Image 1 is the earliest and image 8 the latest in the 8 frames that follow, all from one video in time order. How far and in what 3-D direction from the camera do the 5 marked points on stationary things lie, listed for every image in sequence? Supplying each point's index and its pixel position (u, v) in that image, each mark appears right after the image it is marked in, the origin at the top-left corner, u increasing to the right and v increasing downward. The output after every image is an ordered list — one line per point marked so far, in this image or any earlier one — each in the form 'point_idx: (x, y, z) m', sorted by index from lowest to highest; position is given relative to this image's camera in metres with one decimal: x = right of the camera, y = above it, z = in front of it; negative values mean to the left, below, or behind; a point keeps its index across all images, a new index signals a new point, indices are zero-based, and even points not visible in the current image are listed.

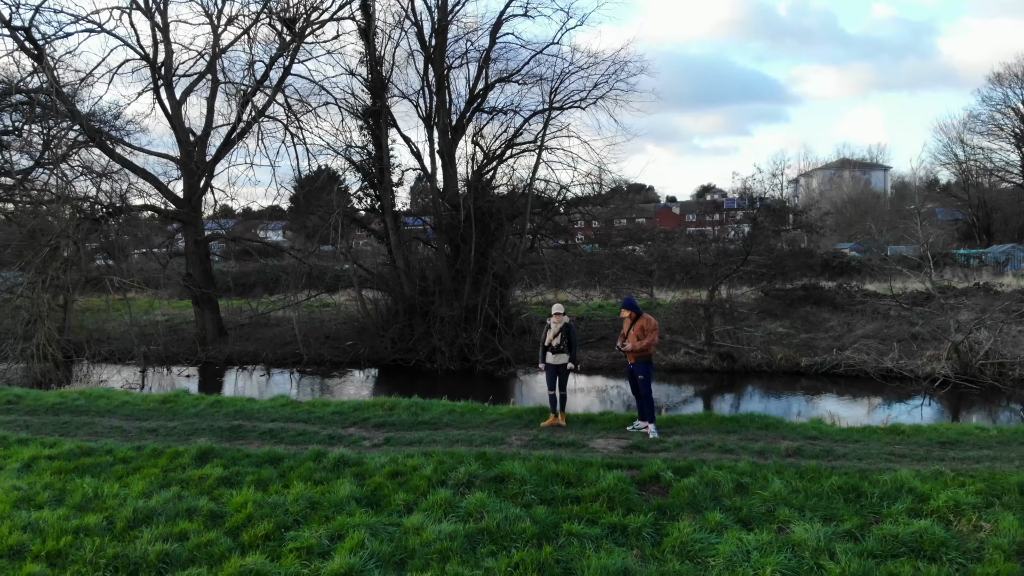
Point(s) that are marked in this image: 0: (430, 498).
0: (-0.7, -1.8, +5.0) m
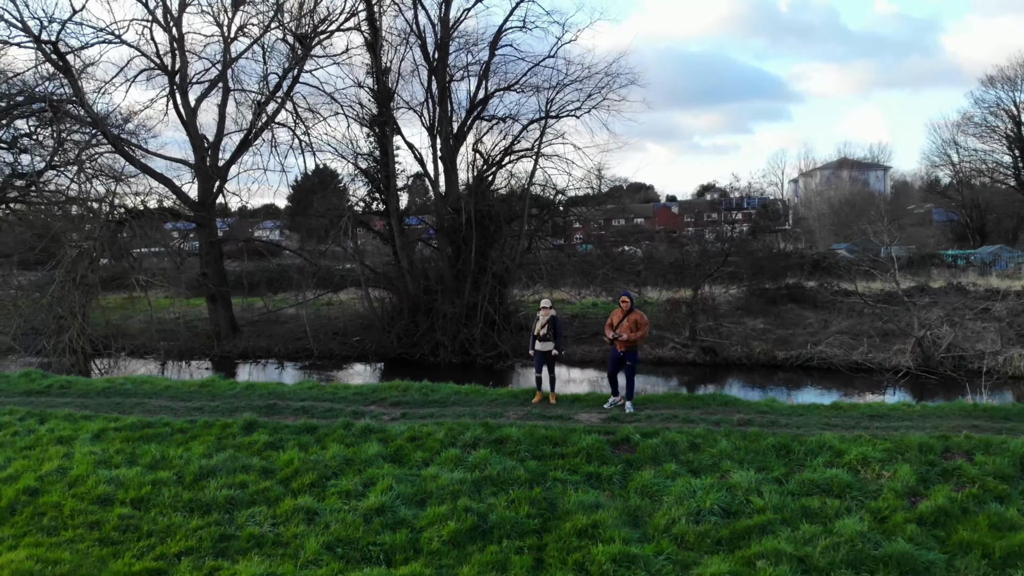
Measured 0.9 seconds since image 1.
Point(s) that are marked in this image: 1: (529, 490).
0: (-0.7, -1.7, +6.0) m
1: (+0.2, -1.8, +5.4) m
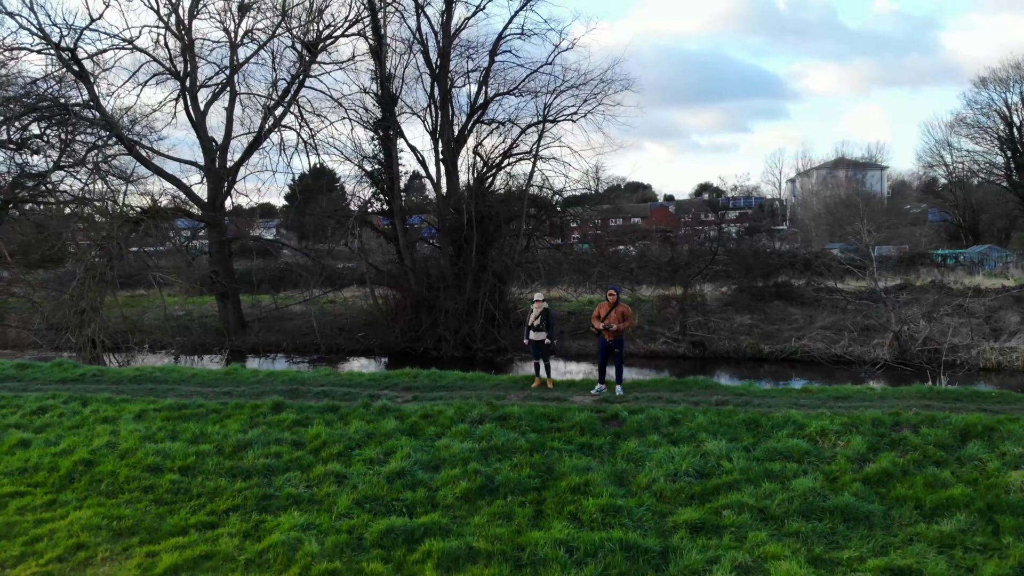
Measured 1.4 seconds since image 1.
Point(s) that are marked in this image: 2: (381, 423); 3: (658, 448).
0: (-0.7, -1.7, +6.8) m
1: (+0.2, -1.8, +6.2) m
2: (-1.6, -1.6, +7.1) m
3: (+1.6, -1.7, +6.3) m
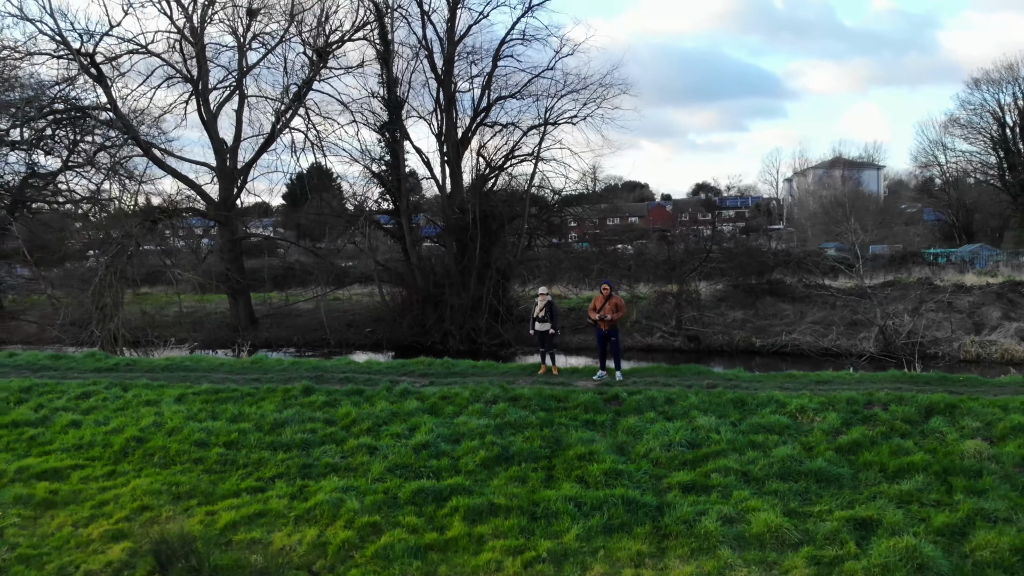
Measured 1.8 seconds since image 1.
0: (-0.5, -1.6, +7.5) m
1: (+0.3, -1.7, +6.9) m
2: (-1.4, -1.5, +7.8) m
3: (+1.7, -1.6, +7.0) m
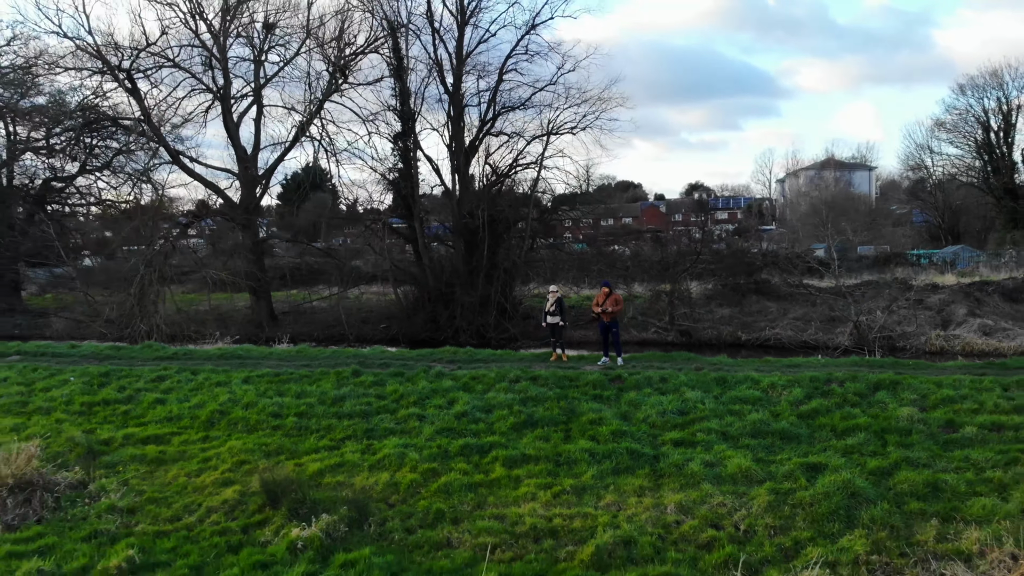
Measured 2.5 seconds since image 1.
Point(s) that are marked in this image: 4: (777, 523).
0: (-0.2, -1.5, +9.0) m
1: (+0.7, -1.6, +8.4) m
2: (-1.1, -1.5, +9.3) m
3: (+2.0, -1.6, +8.5) m
4: (+2.6, -2.3, +5.8) m
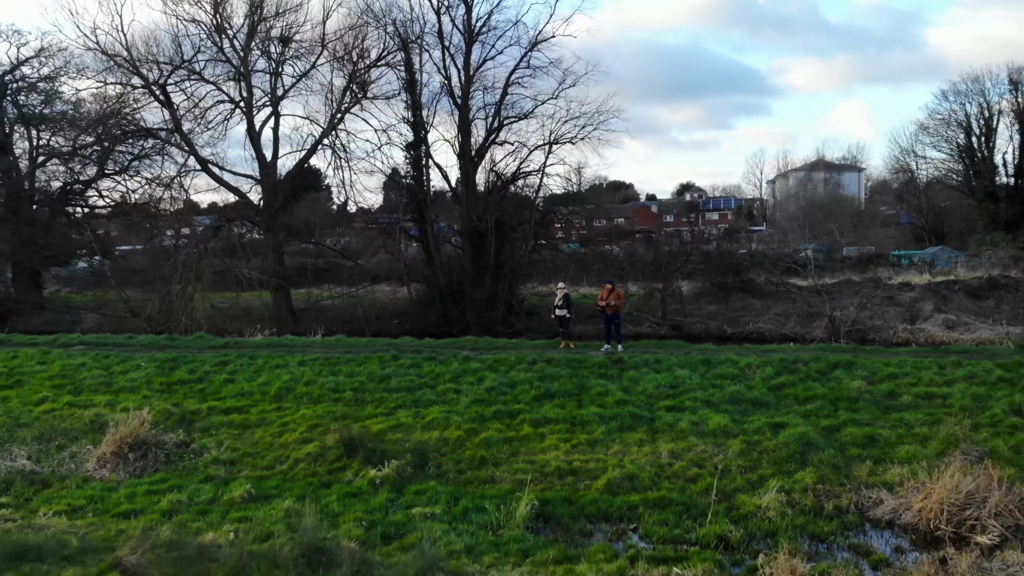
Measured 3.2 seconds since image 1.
0: (+0.1, -1.5, +10.7) m
1: (+1.0, -1.6, +10.1) m
2: (-0.8, -1.4, +11.0) m
3: (+2.4, -1.5, +10.2) m
4: (+3.0, -2.3, +7.6) m
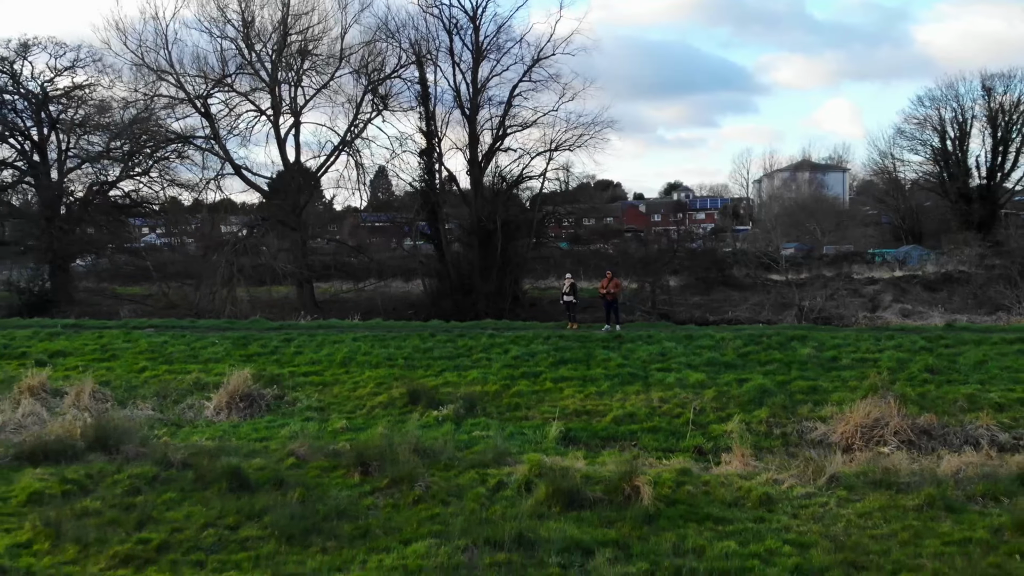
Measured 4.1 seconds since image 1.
0: (+0.6, -1.2, +13.1) m
1: (+1.5, -1.3, +12.5) m
2: (-0.3, -1.2, +13.4) m
3: (+2.8, -1.2, +12.7) m
4: (+3.5, -2.0, +10.0) m
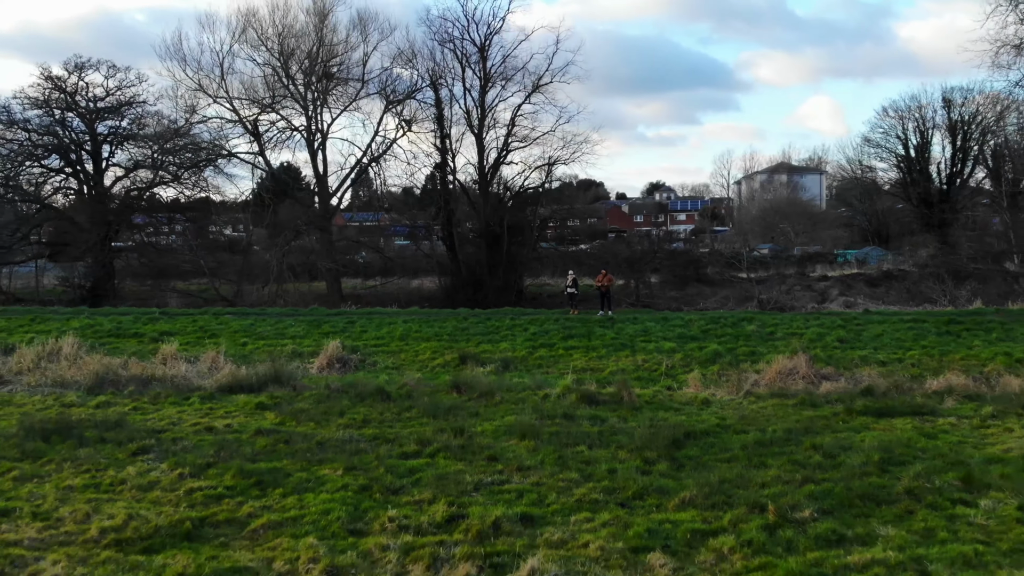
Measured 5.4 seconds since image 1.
0: (+1.1, -1.0, +17.1) m
1: (+2.0, -1.1, +16.5) m
2: (+0.2, -1.0, +17.4) m
3: (+3.3, -1.0, +16.8) m
4: (+4.1, -1.8, +14.1) m
